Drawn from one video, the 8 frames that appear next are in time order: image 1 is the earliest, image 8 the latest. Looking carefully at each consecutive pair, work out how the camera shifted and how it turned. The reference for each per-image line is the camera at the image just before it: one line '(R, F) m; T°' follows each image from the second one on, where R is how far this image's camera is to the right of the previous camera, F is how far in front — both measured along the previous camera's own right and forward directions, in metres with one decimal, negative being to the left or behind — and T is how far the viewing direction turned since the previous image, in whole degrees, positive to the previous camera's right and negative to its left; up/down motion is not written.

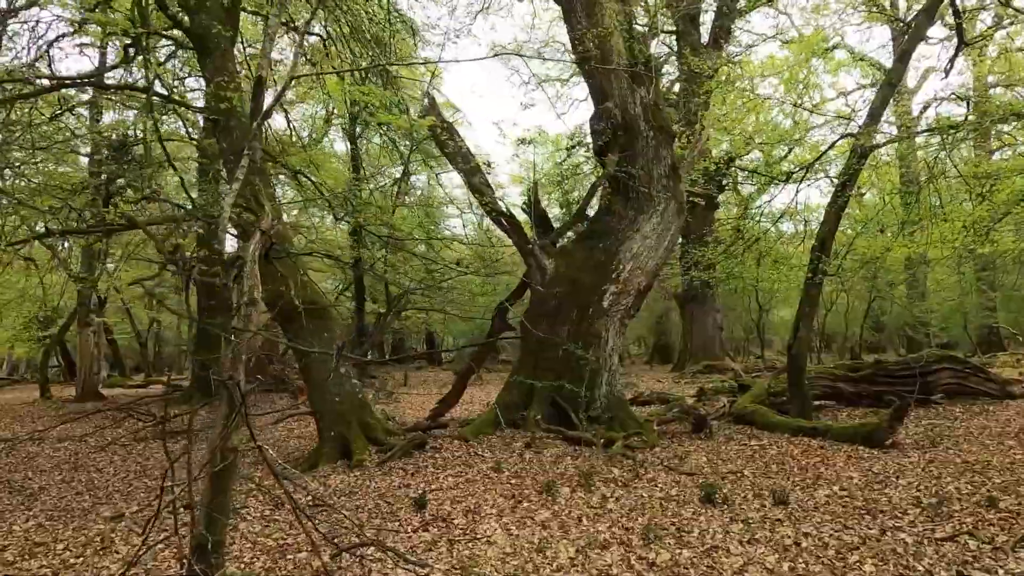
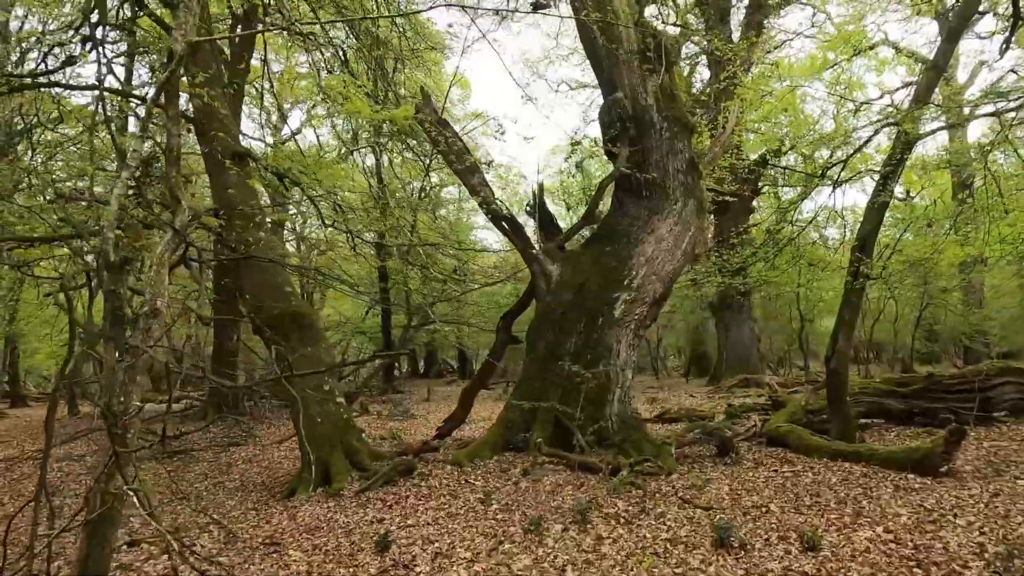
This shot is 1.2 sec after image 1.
(+0.4, +0.7) m; -3°
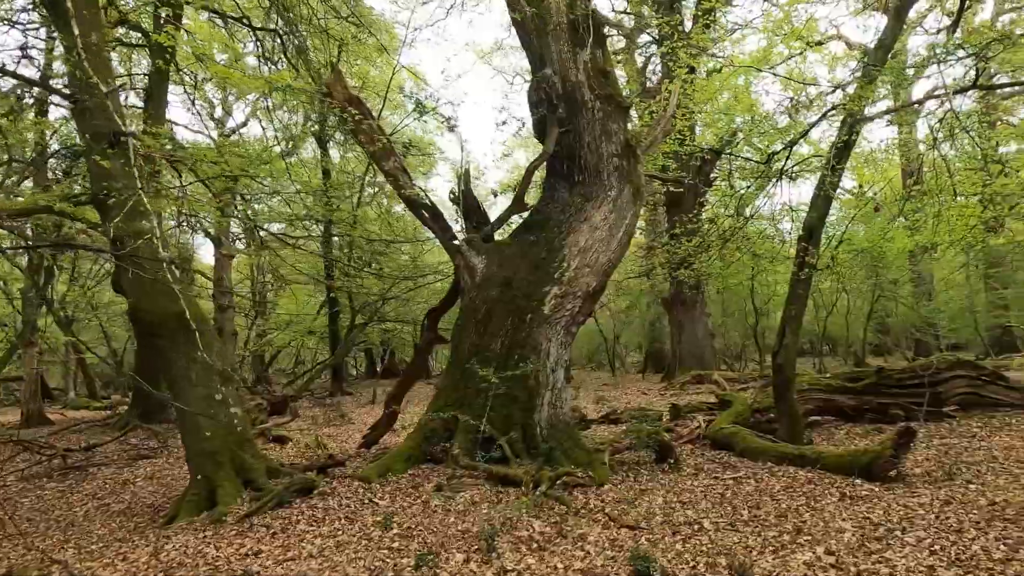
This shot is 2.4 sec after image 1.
(+0.5, +0.7) m; +3°
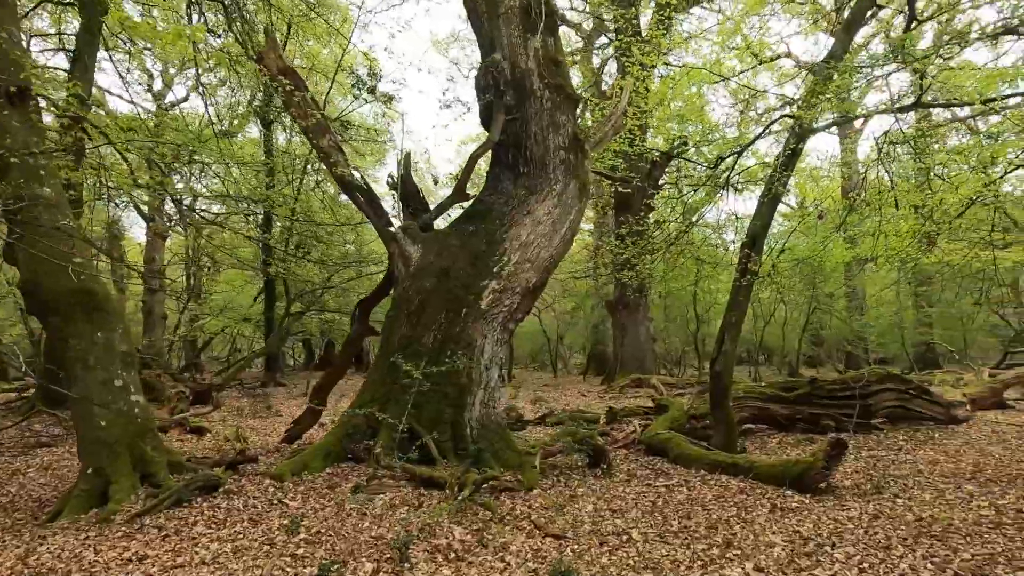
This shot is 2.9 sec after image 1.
(+0.1, +0.3) m; +4°
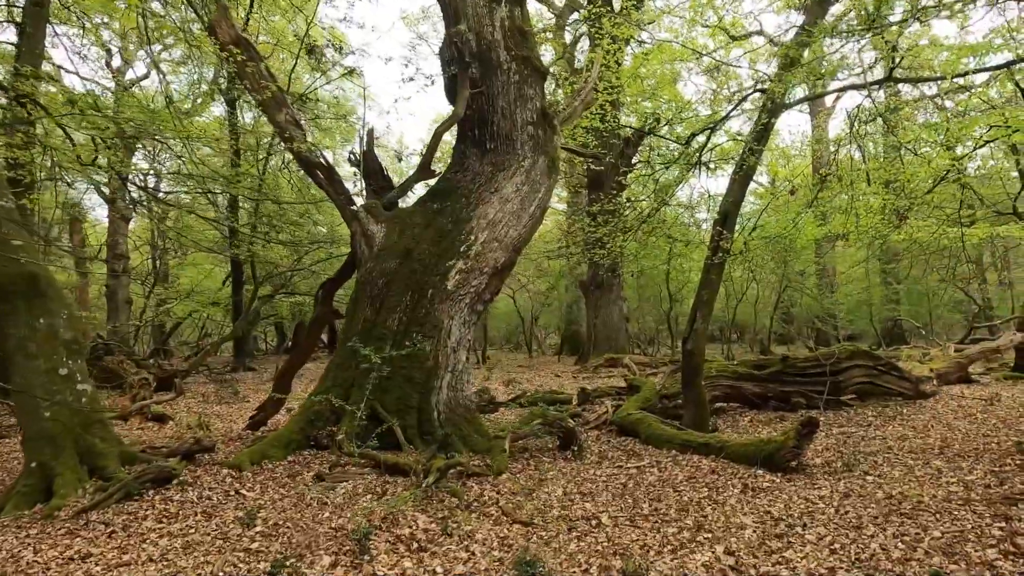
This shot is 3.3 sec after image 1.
(+0.1, +0.2) m; +2°
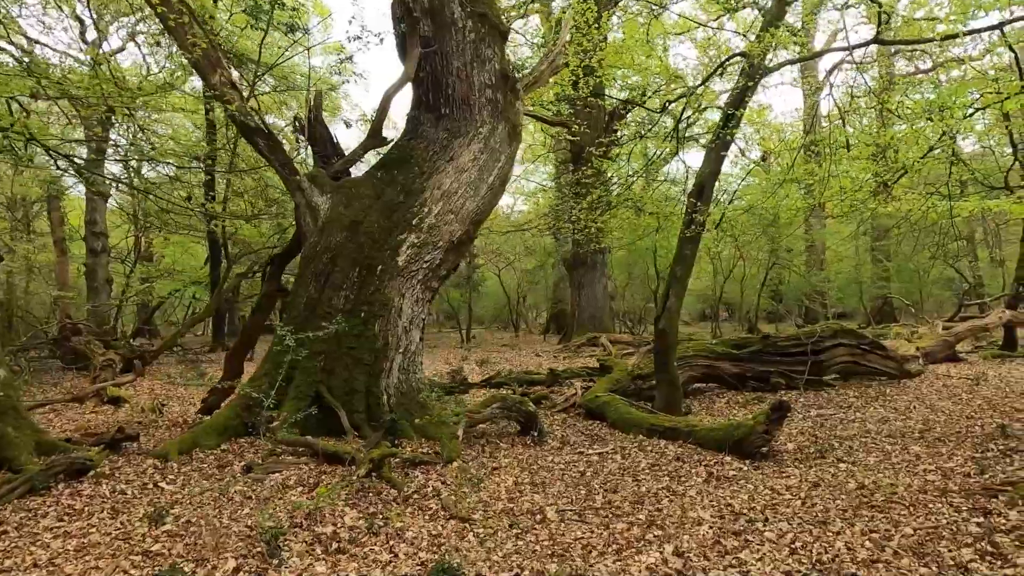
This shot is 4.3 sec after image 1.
(+0.4, +0.4) m; 0°
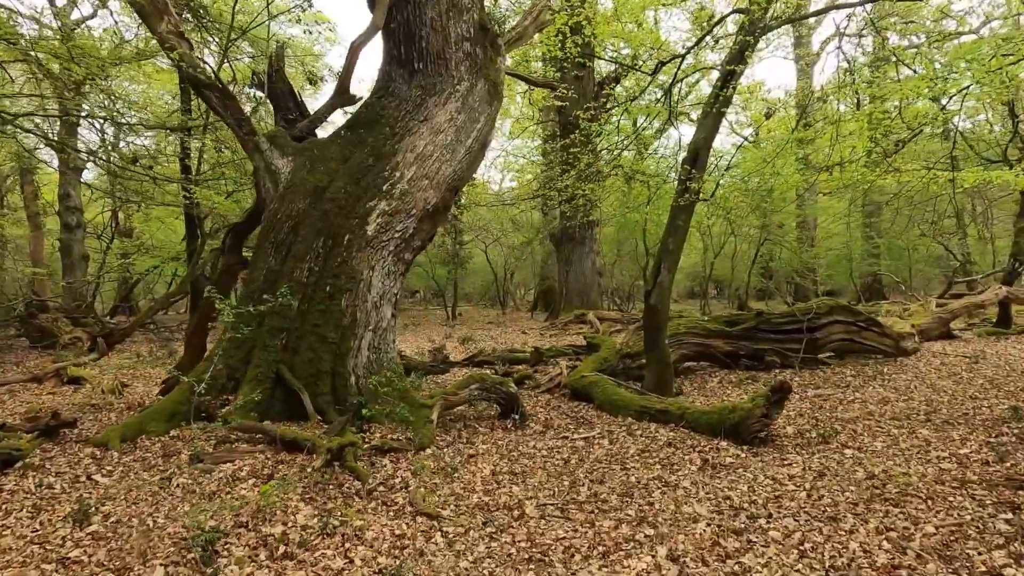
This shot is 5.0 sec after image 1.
(+0.1, +0.5) m; +1°
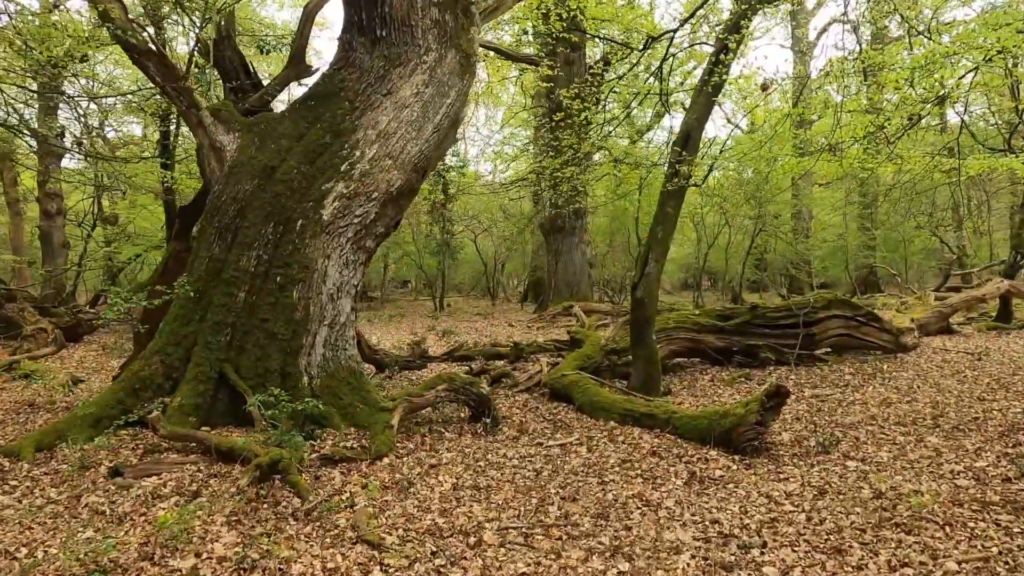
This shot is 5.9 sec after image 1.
(+0.2, +0.5) m; 0°
